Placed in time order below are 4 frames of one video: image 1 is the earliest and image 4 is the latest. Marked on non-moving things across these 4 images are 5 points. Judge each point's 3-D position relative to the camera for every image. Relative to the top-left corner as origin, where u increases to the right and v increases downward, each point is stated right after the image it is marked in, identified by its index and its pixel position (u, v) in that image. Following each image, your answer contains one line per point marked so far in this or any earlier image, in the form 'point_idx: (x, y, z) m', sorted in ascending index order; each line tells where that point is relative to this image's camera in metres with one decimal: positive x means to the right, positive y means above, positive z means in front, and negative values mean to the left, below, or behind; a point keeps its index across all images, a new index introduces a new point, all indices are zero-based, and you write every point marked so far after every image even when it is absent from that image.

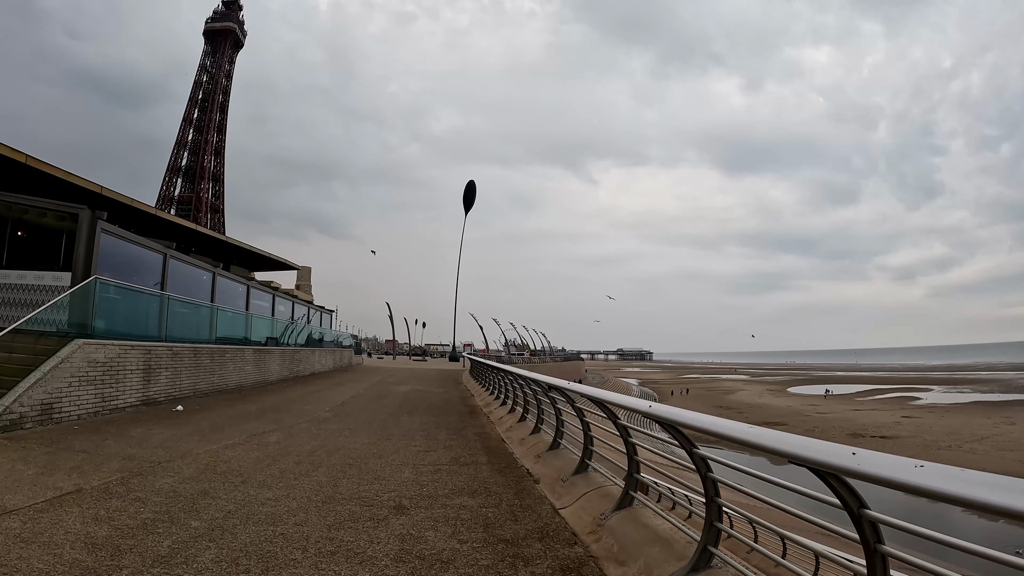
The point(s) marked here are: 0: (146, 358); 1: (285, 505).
0: (-7.9, -1.5, +11.2) m
1: (-2.1, -2.0, +4.7) m
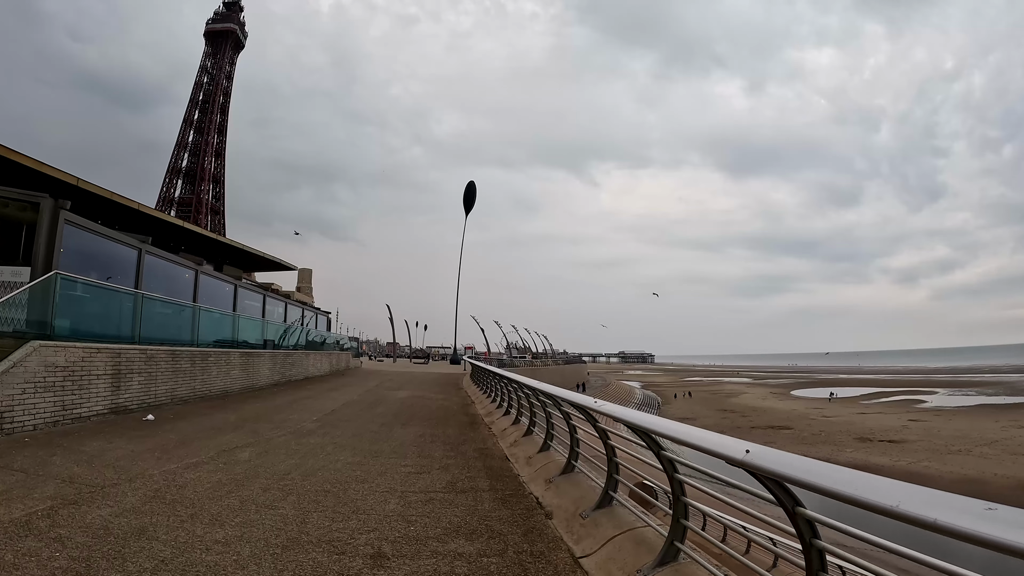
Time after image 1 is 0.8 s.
0: (-7.8, -1.5, +10.2) m
1: (-2.0, -1.9, +3.8) m
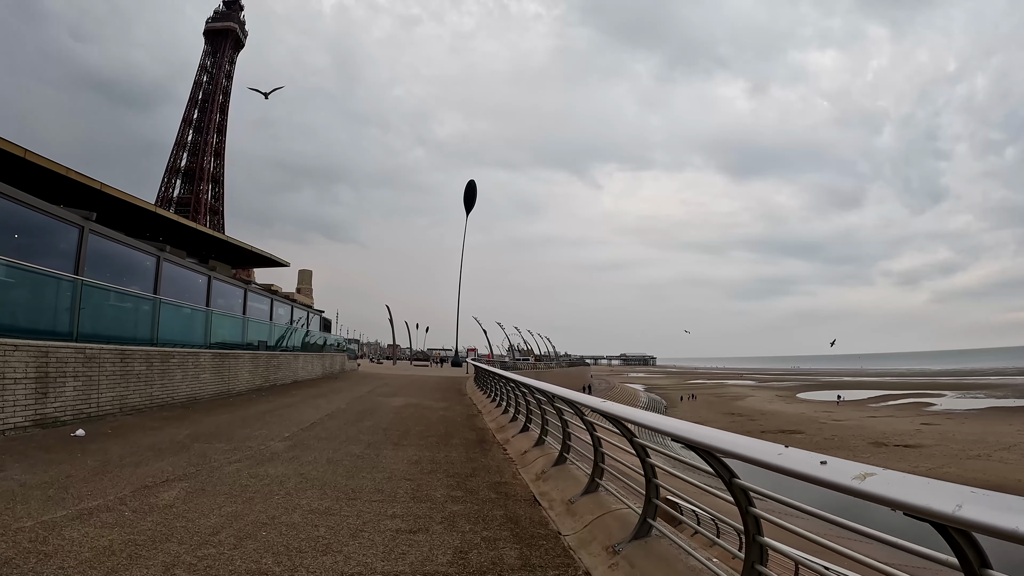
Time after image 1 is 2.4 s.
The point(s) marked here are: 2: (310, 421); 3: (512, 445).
0: (-7.5, -1.2, +8.3) m
1: (-1.7, -1.7, +1.8) m
2: (-3.6, -2.4, +9.3) m
3: (0.0, -2.2, +7.5) m
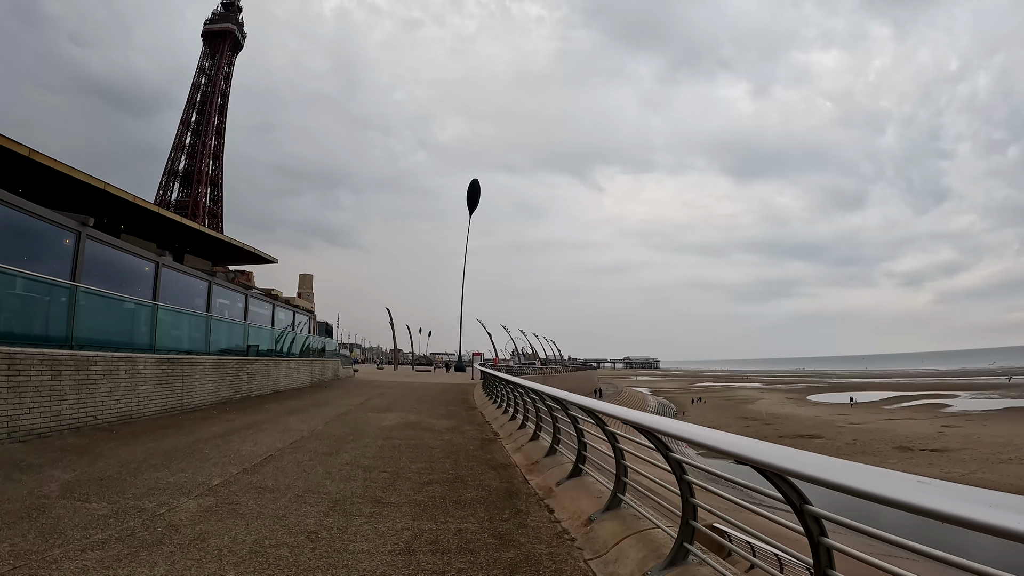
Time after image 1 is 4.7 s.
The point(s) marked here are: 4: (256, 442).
0: (-7.0, -1.0, +5.6) m
1: (-1.3, -1.3, -0.9) m
2: (-3.2, -2.1, +6.6) m
3: (+0.5, -1.9, +4.7) m
4: (-3.6, -2.2, +7.4) m
